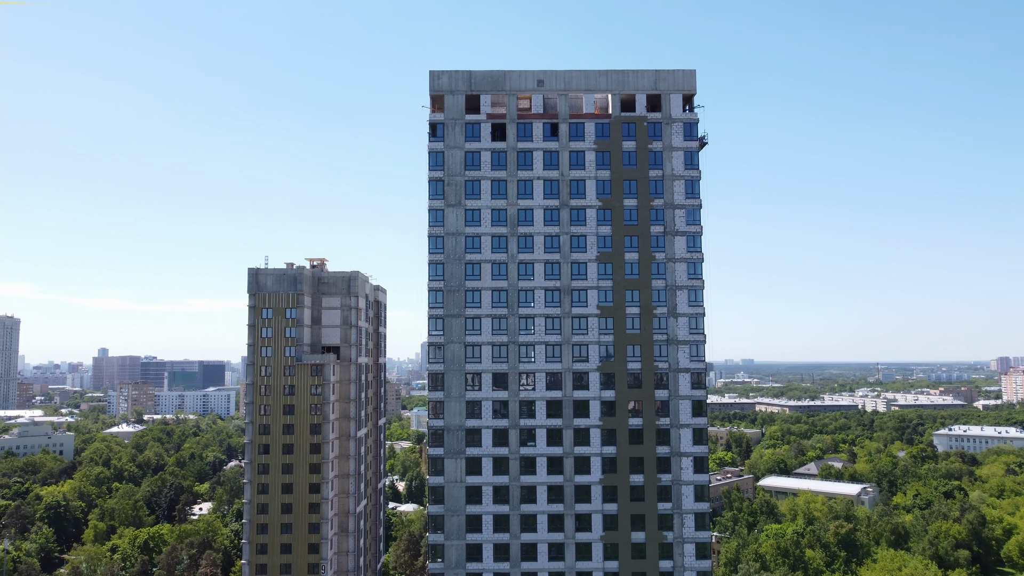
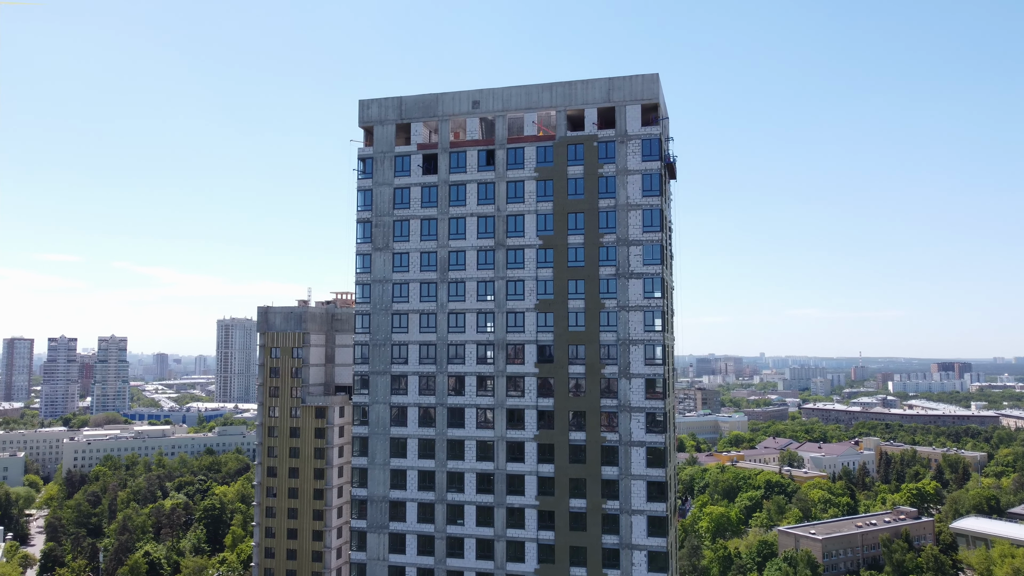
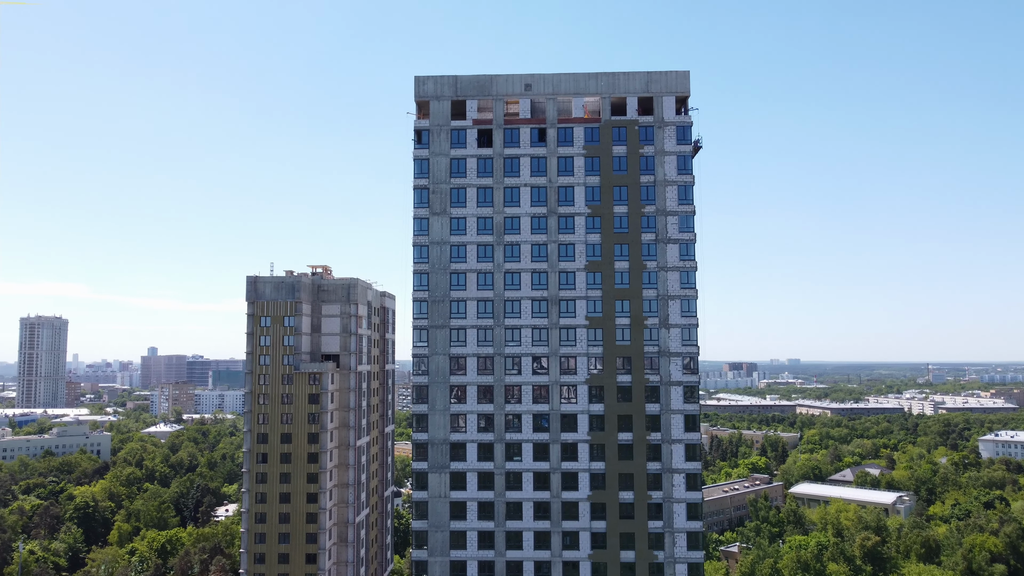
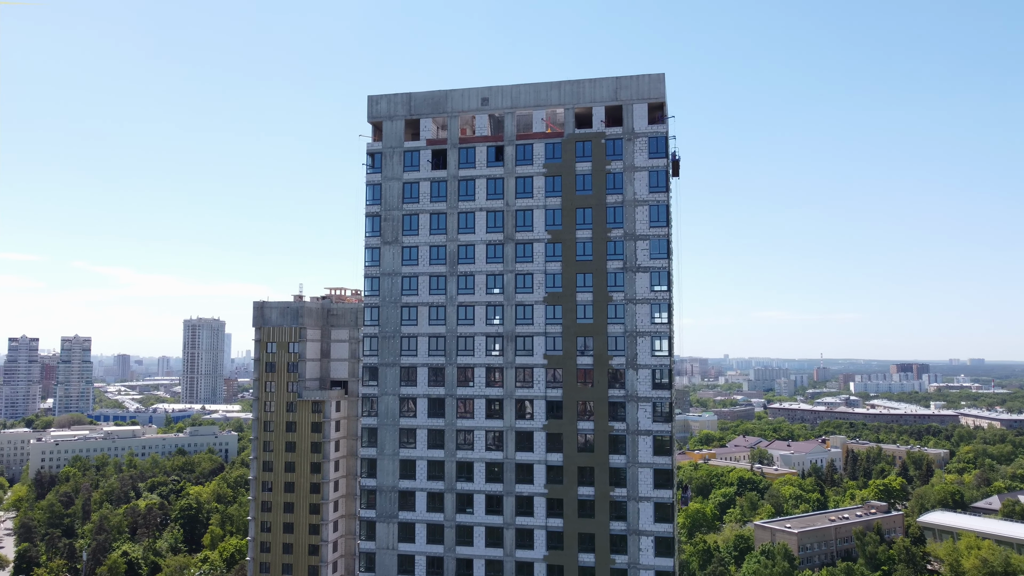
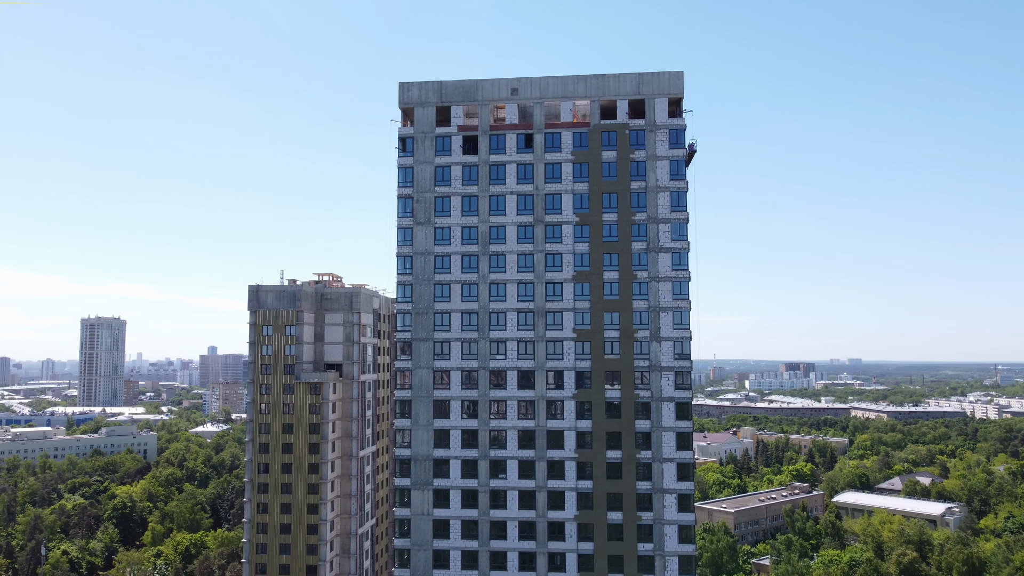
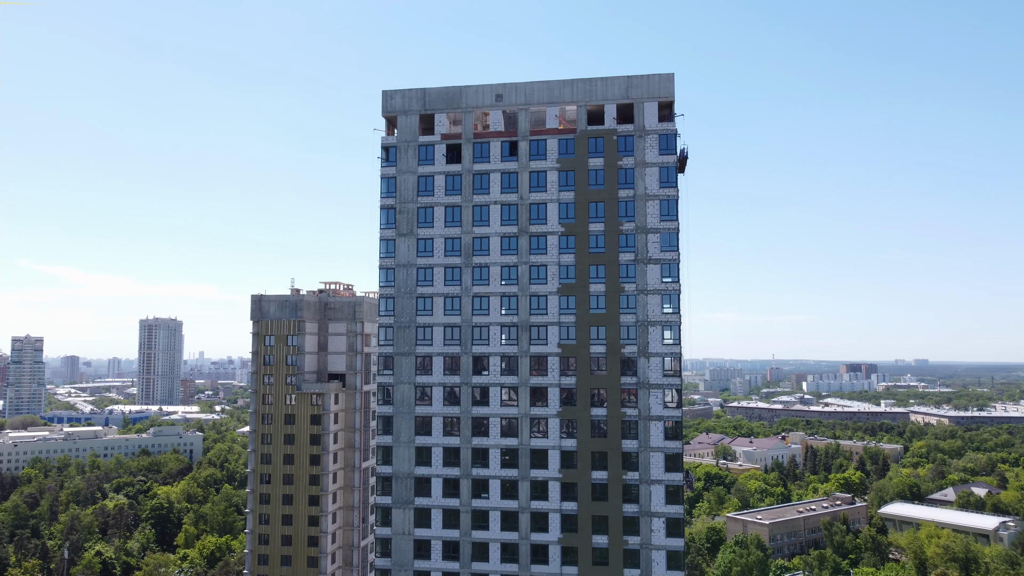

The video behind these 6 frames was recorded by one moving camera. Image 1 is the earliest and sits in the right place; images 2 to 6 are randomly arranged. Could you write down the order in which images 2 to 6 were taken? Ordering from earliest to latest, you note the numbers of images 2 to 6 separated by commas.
3, 5, 6, 4, 2
